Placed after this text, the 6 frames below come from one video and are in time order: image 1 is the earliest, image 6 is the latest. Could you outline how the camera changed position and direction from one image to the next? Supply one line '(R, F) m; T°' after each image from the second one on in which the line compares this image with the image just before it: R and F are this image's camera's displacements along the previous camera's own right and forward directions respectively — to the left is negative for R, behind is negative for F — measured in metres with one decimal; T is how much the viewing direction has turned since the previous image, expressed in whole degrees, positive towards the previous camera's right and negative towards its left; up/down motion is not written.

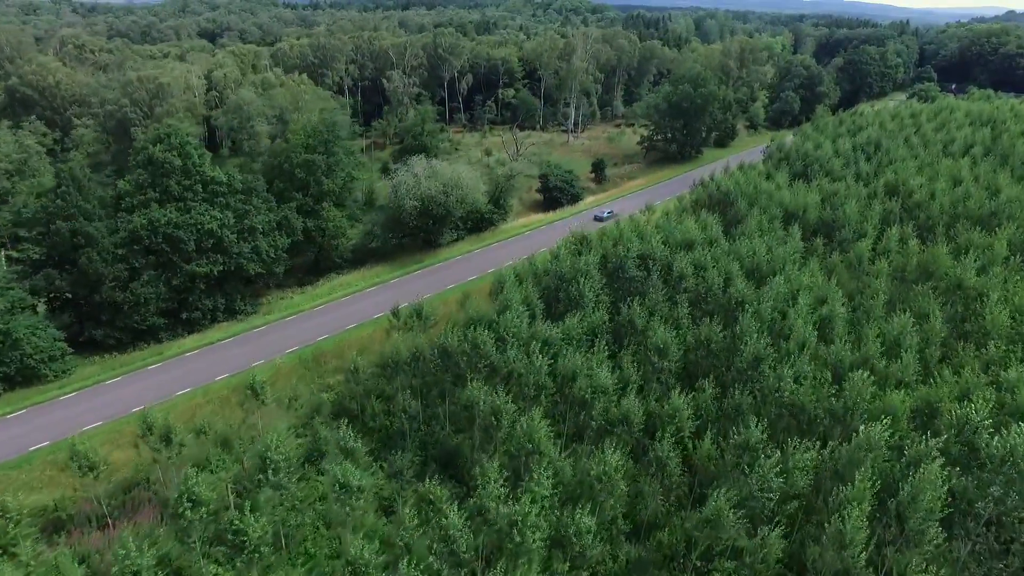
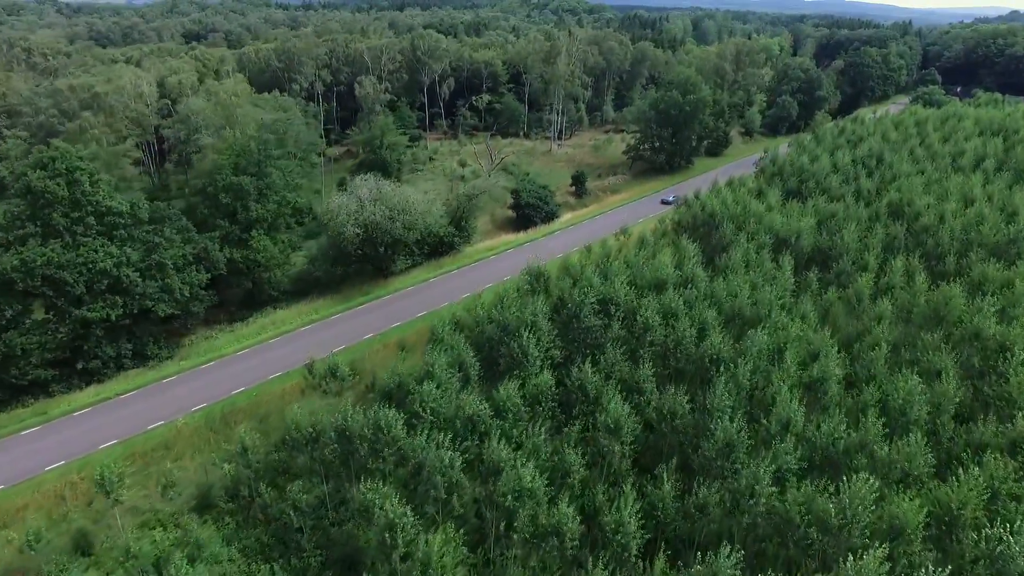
(+1.4, +4.3) m; 0°
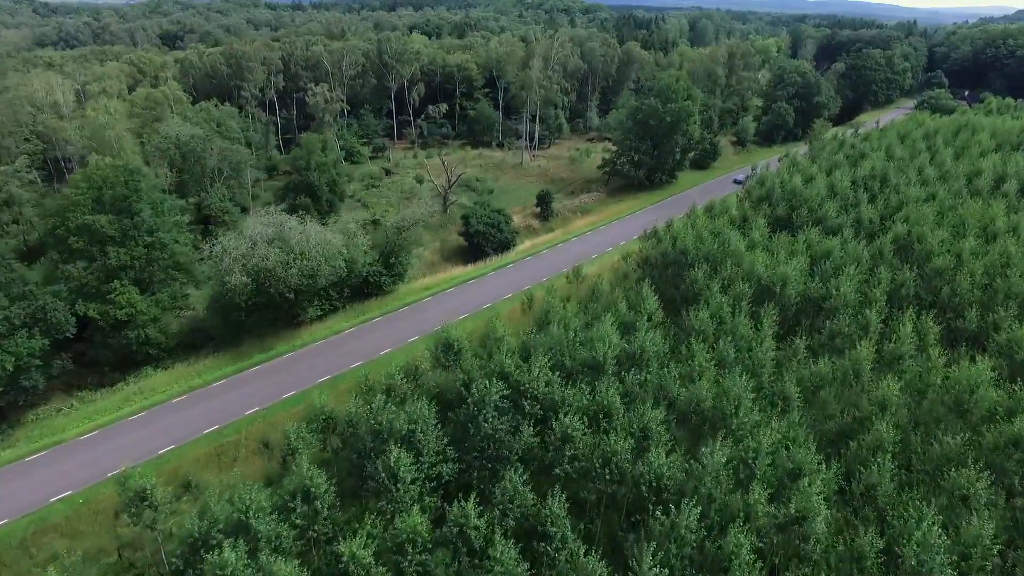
(+1.9, +6.1) m; 0°
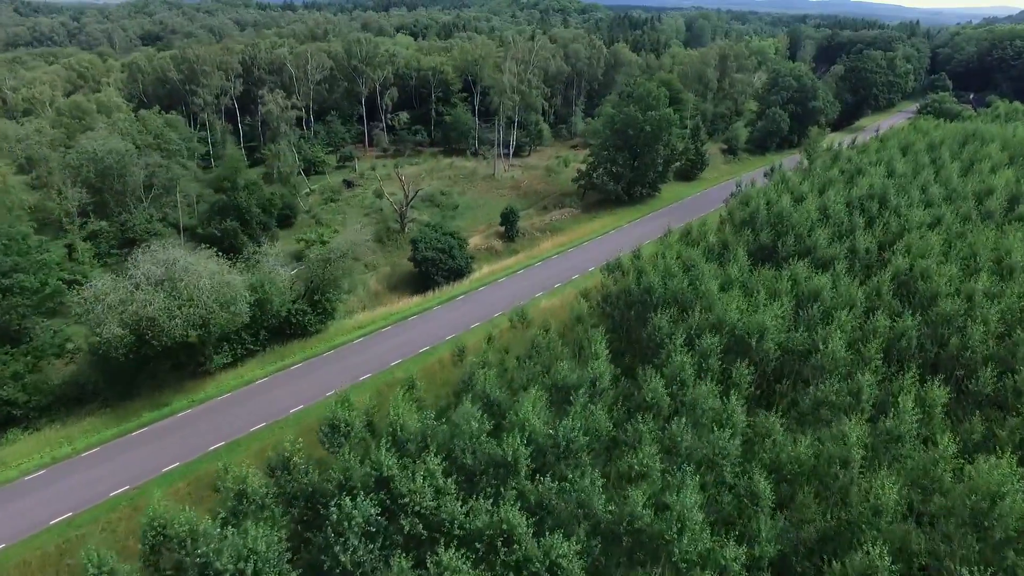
(+1.5, +4.5) m; 0°
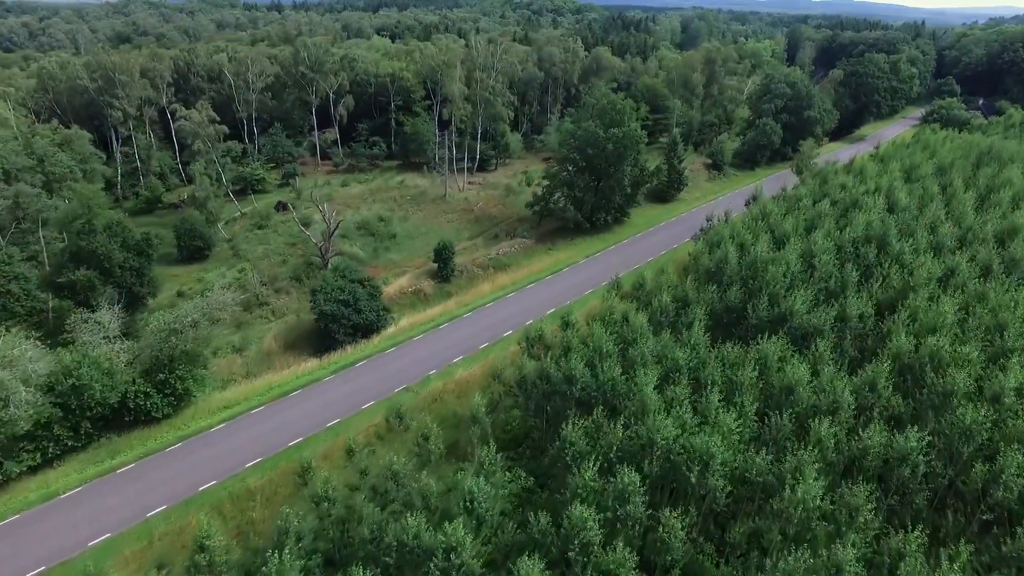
(+2.2, +6.5) m; 0°
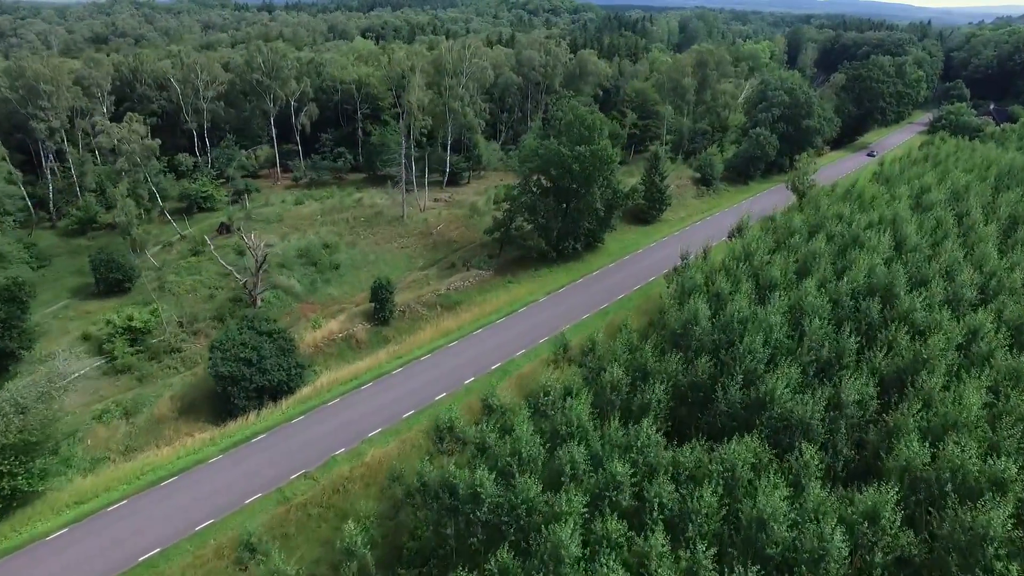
(+1.6, +4.9) m; 0°
